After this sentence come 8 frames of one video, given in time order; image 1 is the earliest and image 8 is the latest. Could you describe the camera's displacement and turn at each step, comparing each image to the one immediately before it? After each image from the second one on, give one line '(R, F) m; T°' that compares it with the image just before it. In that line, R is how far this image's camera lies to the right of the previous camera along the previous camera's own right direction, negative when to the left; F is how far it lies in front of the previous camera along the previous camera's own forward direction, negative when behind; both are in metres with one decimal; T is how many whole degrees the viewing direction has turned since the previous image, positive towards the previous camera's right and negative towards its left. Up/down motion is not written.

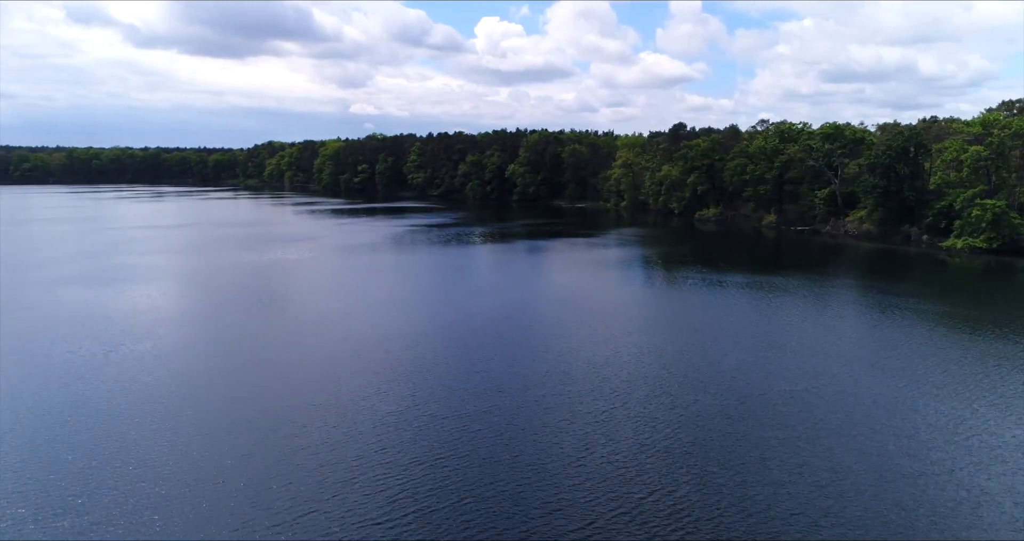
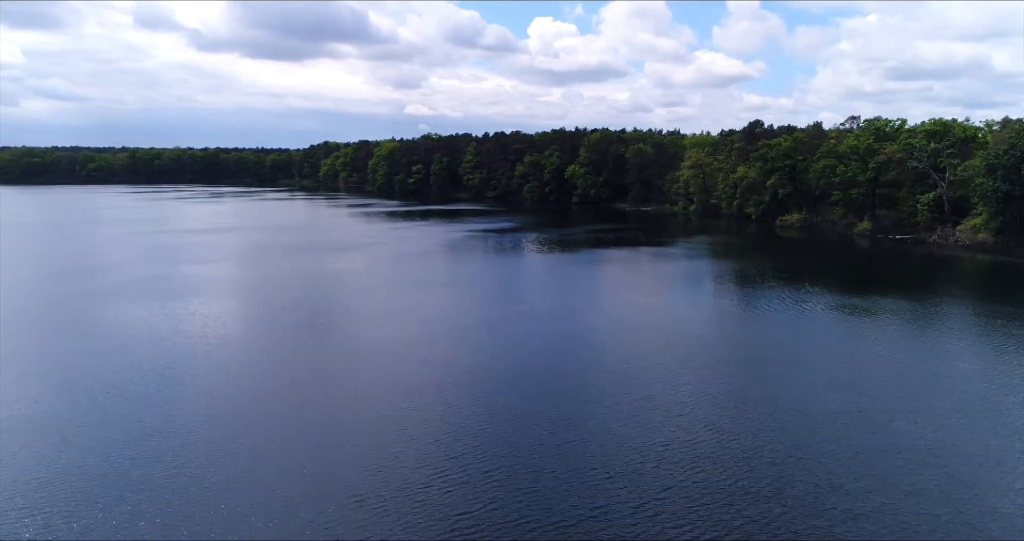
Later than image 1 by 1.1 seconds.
(-0.4, +1.8) m; -4°
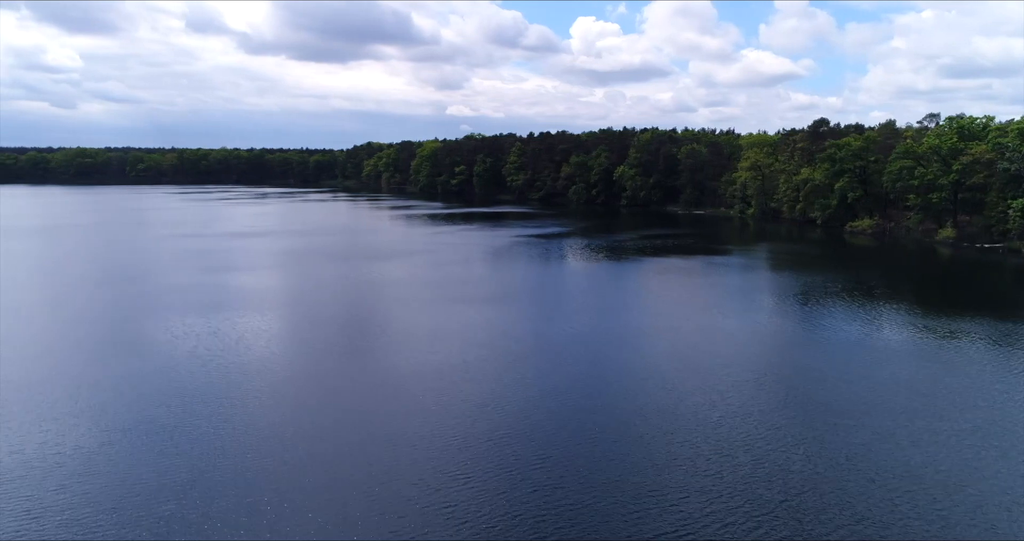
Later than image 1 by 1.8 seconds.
(-0.3, +1.2) m; -3°
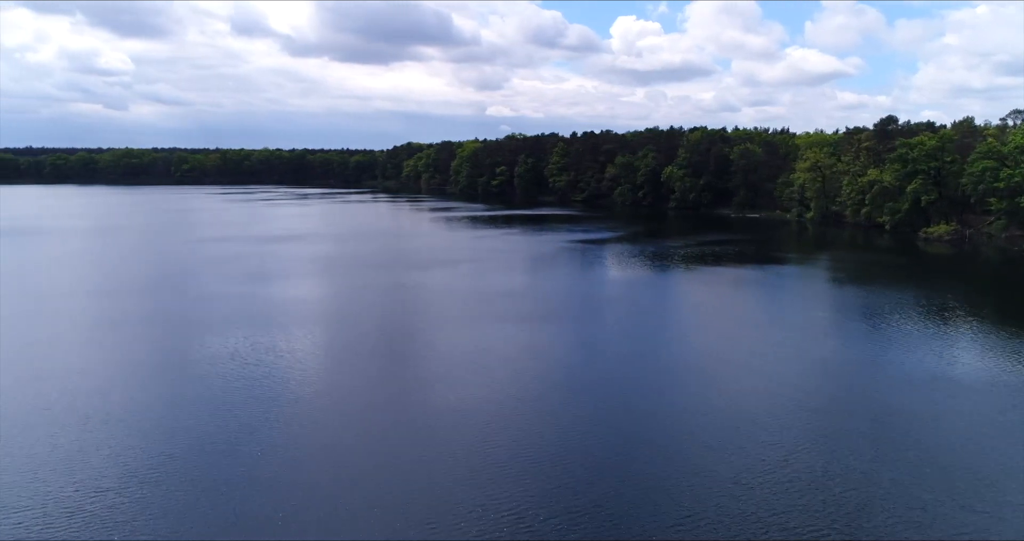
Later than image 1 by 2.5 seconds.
(-0.2, +1.2) m; -3°
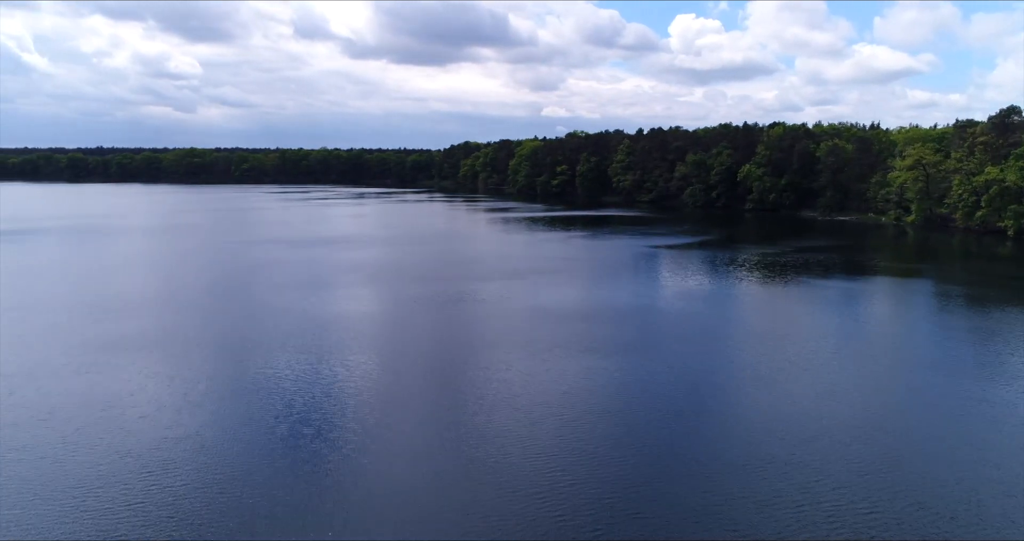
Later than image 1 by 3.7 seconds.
(-0.4, +2.0) m; -4°
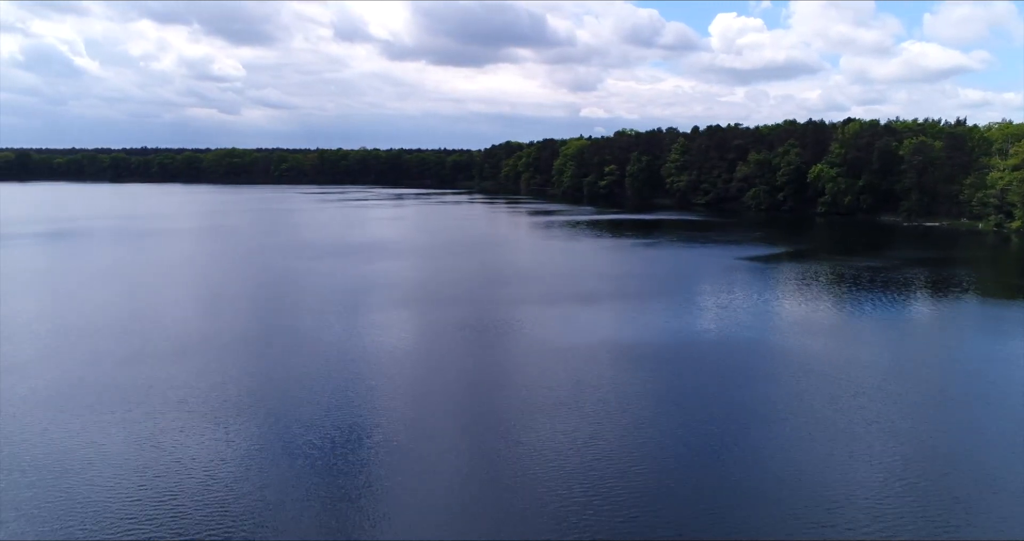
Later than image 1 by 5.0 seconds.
(-0.5, +2.1) m; -3°
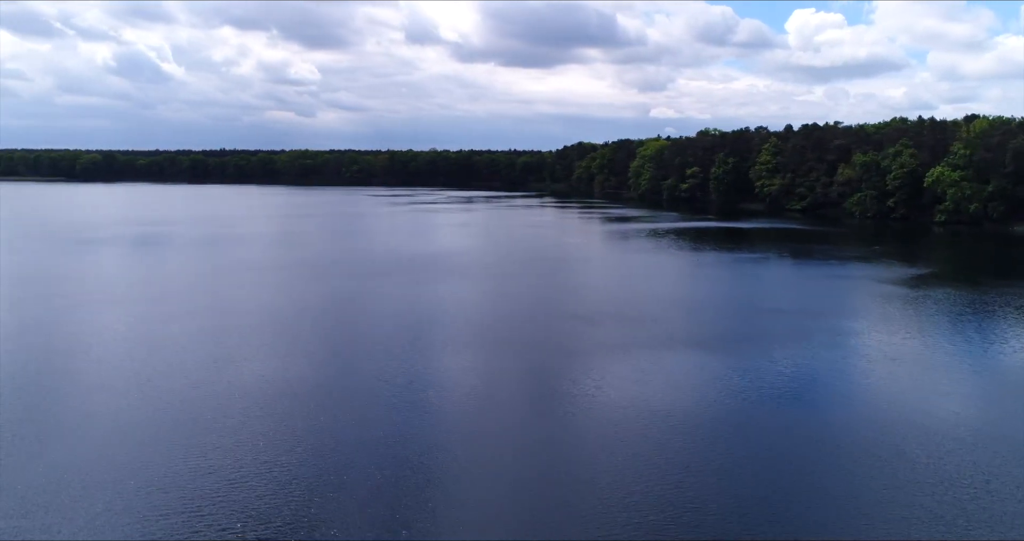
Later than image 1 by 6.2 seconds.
(-0.5, +2.0) m; -5°
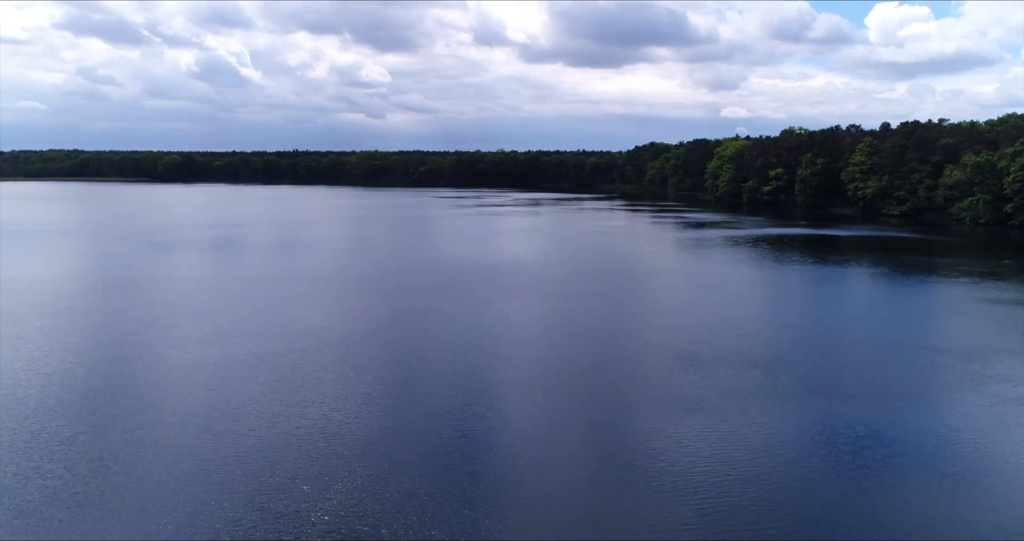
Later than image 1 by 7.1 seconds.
(-0.3, +1.4) m; -5°
